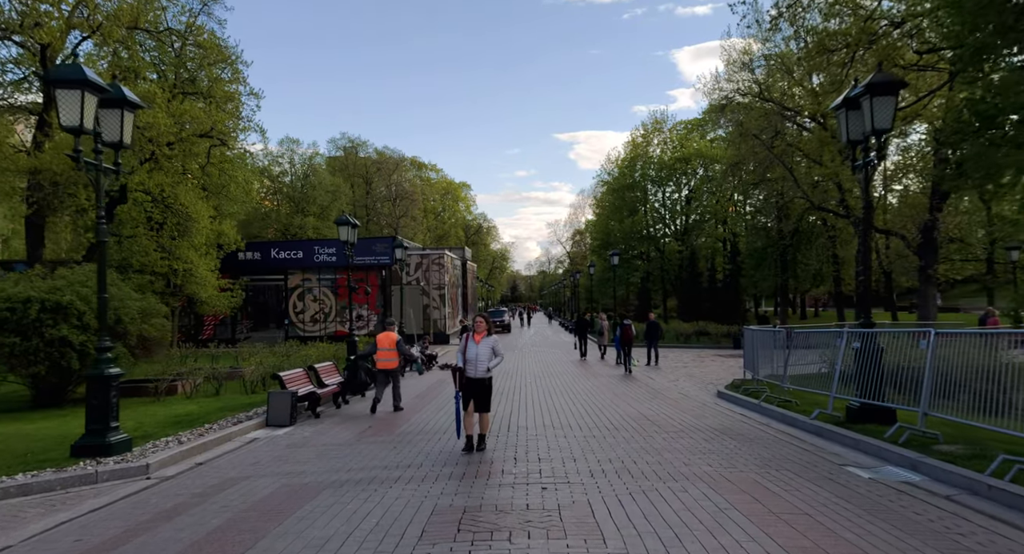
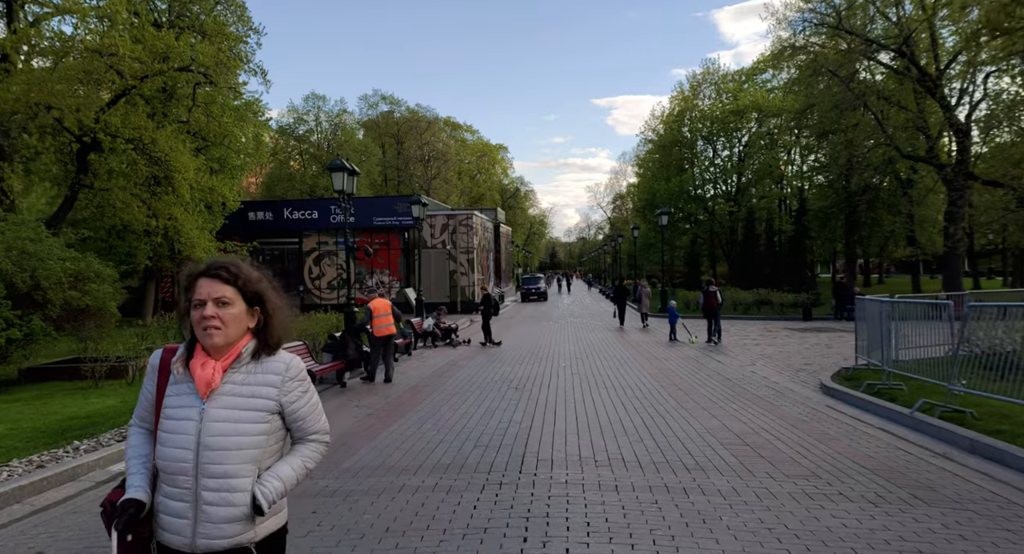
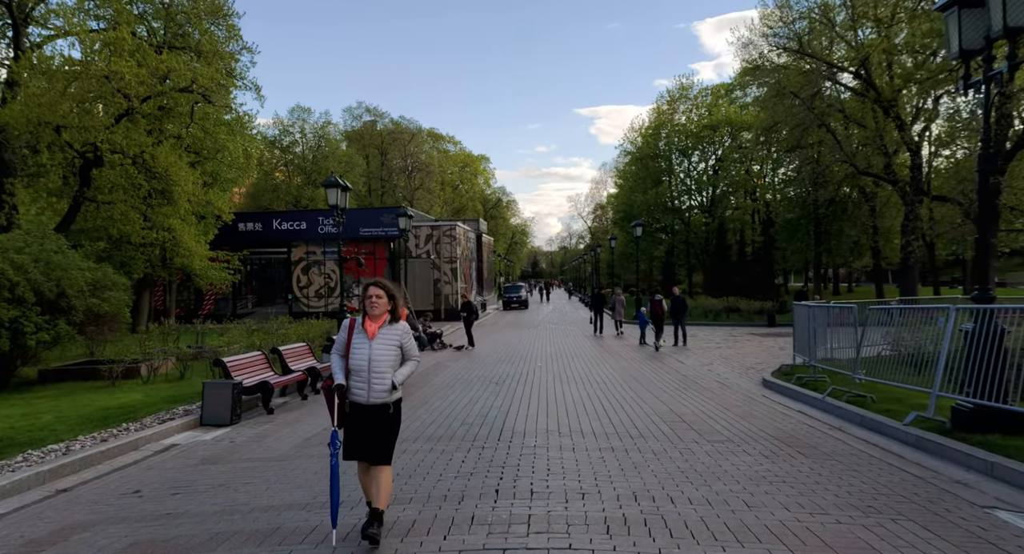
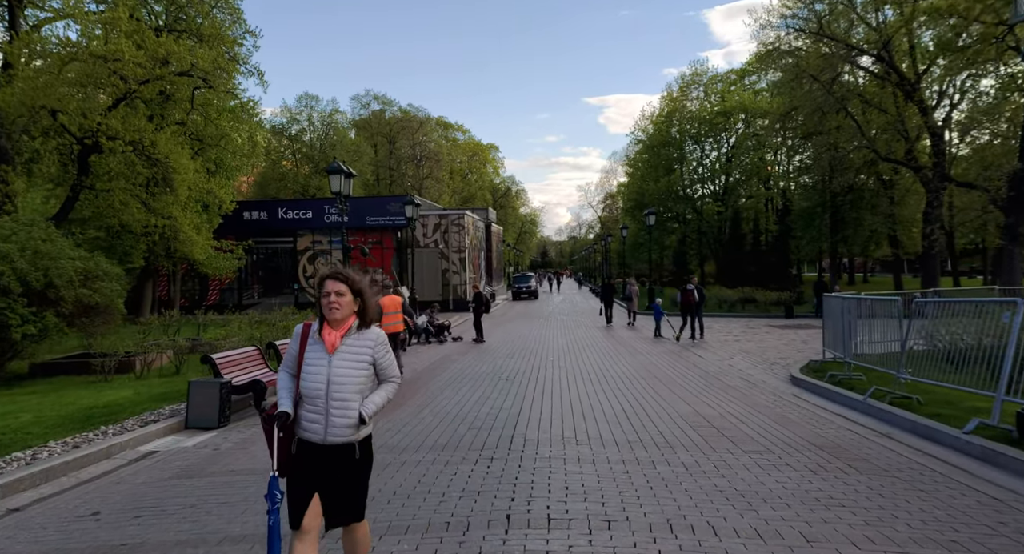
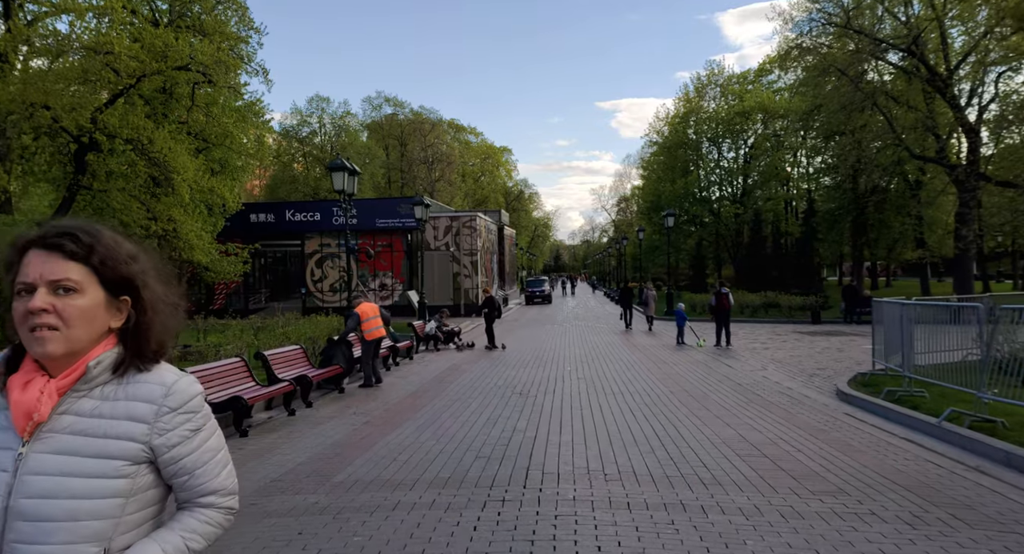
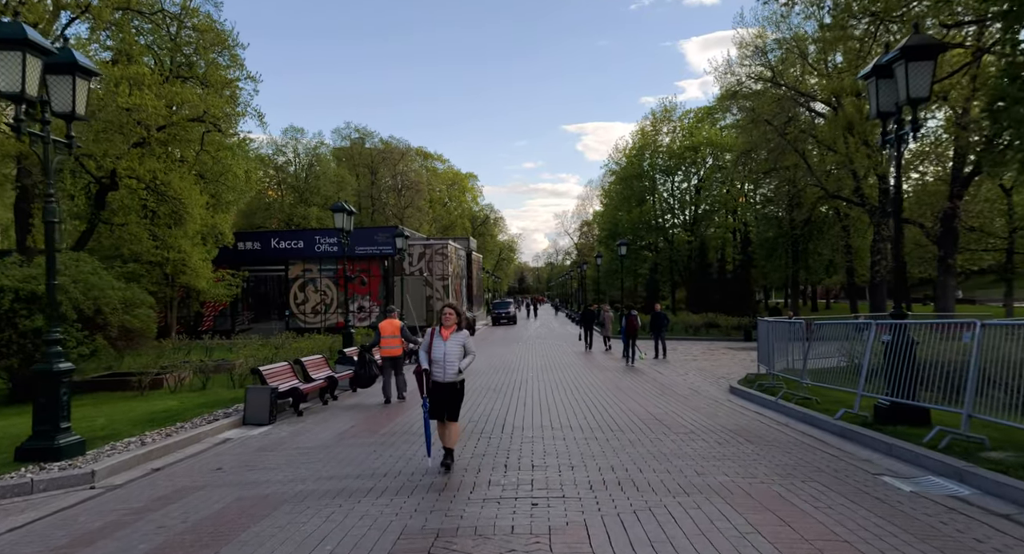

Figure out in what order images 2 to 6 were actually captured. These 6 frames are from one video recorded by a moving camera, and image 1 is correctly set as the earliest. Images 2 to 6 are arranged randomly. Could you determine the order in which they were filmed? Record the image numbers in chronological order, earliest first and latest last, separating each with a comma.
6, 3, 4, 2, 5
